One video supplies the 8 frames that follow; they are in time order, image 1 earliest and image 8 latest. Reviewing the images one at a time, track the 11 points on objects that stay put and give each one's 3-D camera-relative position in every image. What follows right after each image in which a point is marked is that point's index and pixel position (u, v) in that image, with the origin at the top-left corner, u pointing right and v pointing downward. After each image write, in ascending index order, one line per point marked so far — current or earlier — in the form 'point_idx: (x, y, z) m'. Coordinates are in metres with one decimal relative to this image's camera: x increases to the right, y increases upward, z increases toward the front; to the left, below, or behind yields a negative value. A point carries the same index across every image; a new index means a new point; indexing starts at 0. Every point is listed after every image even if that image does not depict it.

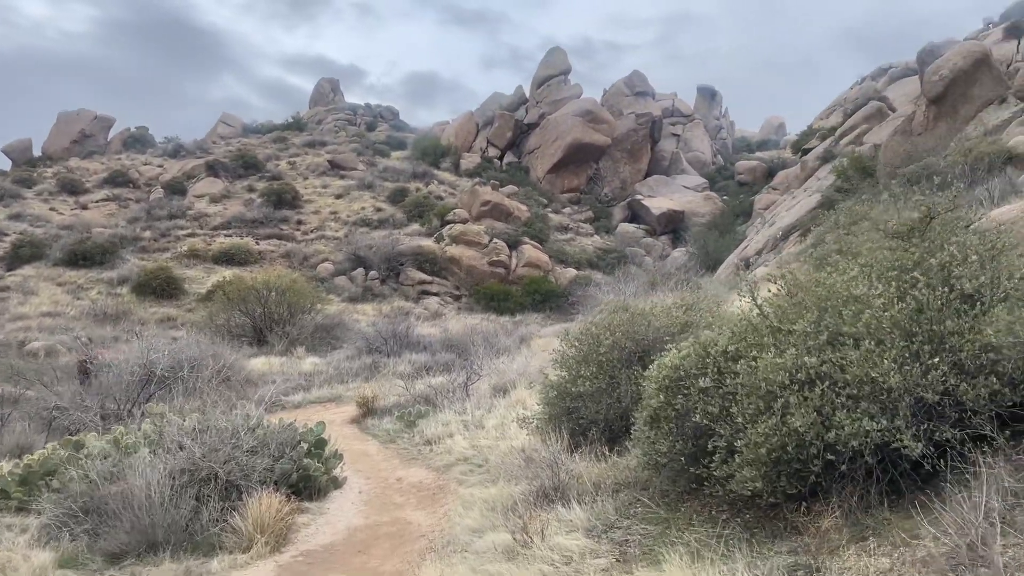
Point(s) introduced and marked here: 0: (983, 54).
0: (+10.2, +5.1, +17.7) m
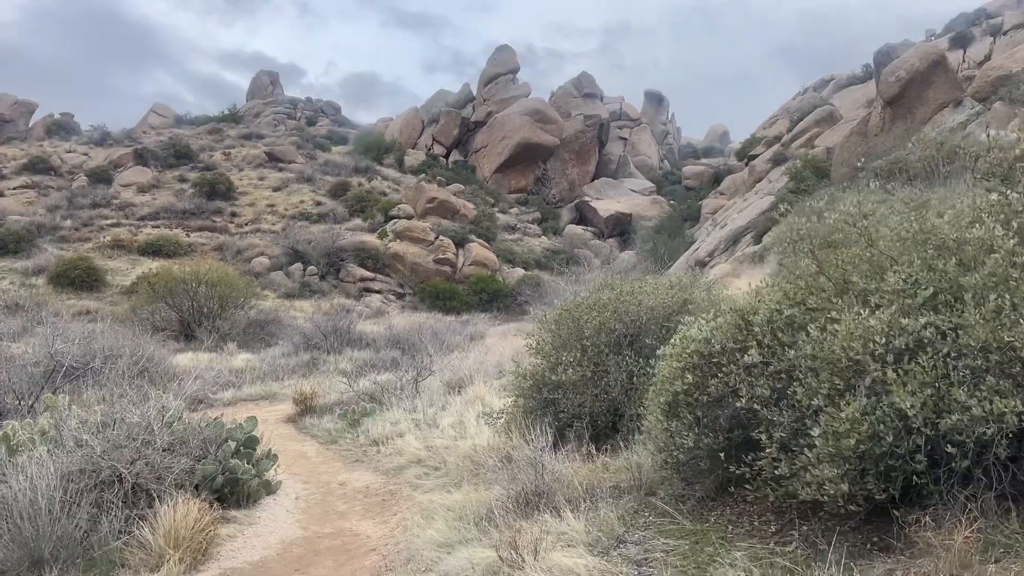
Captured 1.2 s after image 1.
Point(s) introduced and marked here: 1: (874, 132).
0: (+9.2, +5.0, +17.7) m
1: (+8.1, +3.5, +18.4) m
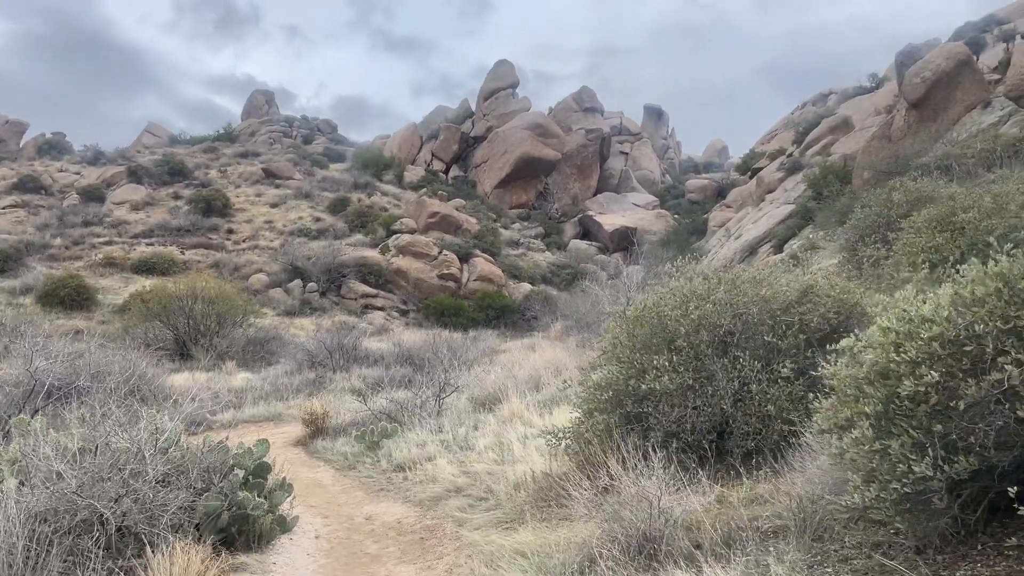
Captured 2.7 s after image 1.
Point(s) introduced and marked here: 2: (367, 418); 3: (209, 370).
0: (+9.4, +4.8, +17.0) m
1: (+8.3, +3.3, +17.7) m
2: (-1.5, -1.3, +8.3) m
3: (-5.1, -1.4, +13.8) m
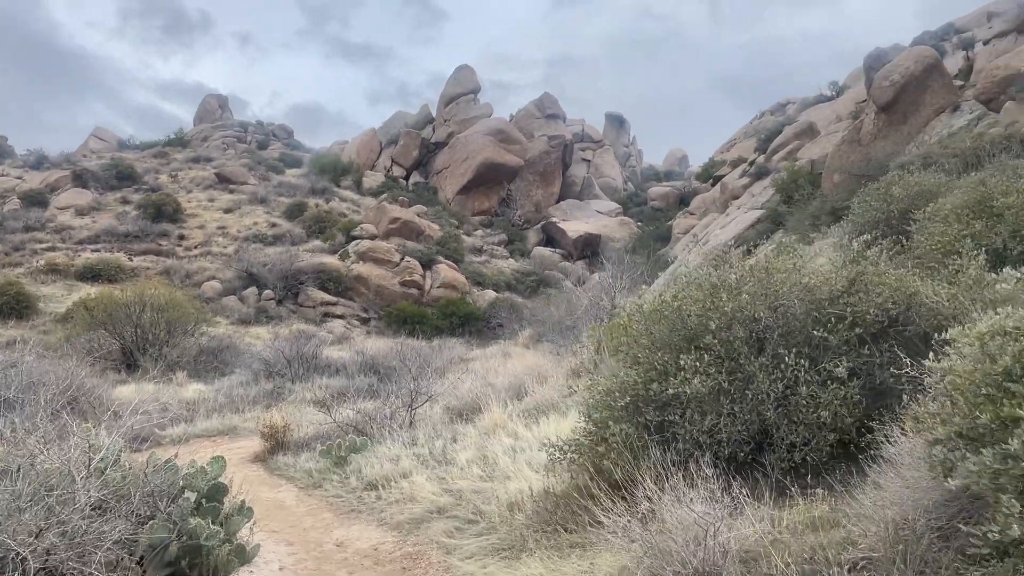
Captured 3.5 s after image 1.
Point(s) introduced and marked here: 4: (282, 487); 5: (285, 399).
0: (+8.7, +4.7, +16.9) m
1: (+7.6, +3.2, +17.6) m
2: (-1.7, -1.3, +7.6) m
3: (-5.6, -1.5, +12.9) m
4: (-1.8, -1.5, +6.2) m
5: (-2.9, -1.4, +10.6) m
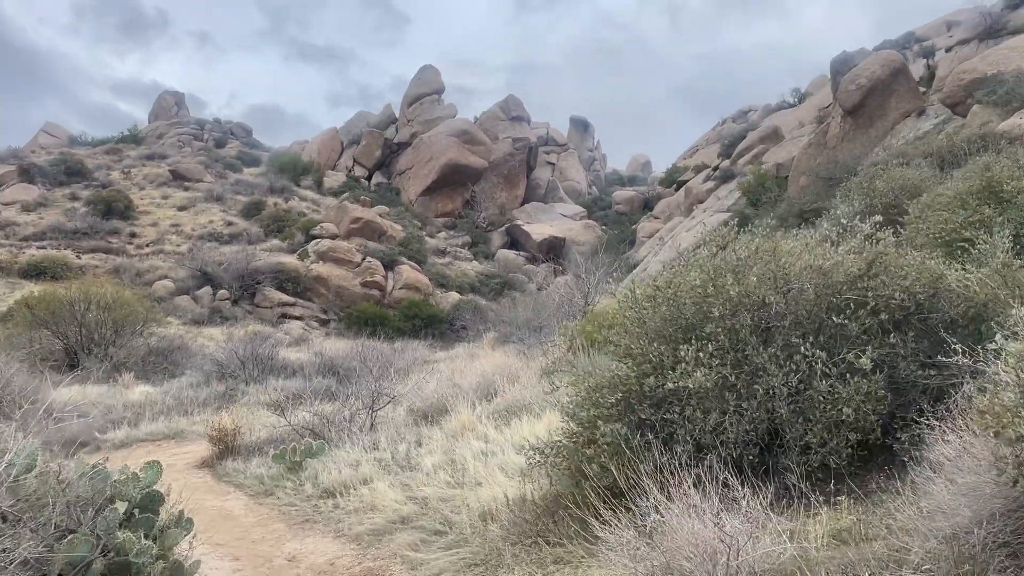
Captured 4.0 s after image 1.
0: (+8.0, +4.6, +16.9) m
1: (+6.9, +3.1, +17.5) m
2: (-2.0, -1.3, +7.1) m
3: (-6.1, -1.4, +12.2) m
4: (-2.0, -1.4, +5.7) m
5: (-3.3, -1.4, +10.0) m
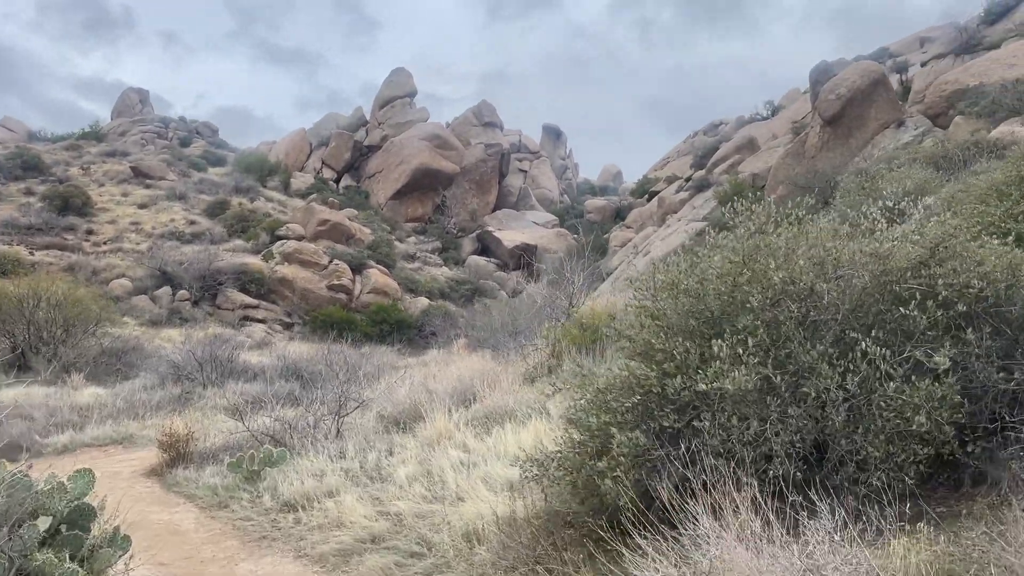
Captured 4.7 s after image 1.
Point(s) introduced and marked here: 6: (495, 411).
0: (+7.6, +4.4, +16.8) m
1: (+6.3, +2.9, +17.3) m
2: (-2.1, -1.2, +6.5) m
3: (-6.5, -1.4, +11.5) m
4: (-2.1, -1.4, +5.1) m
5: (-3.6, -1.3, +9.4) m
6: (-0.1, -0.8, +5.6) m
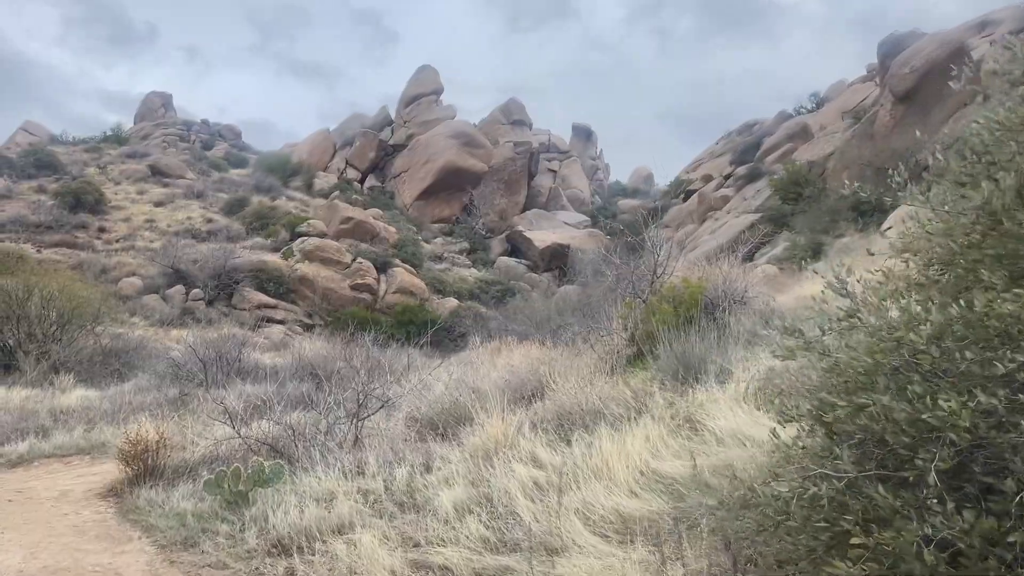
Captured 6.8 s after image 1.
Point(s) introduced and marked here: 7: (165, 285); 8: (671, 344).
0: (+8.3, +4.5, +15.1) m
1: (+7.1, +3.0, +15.6) m
2: (-1.7, -1.0, +5.0) m
3: (-5.9, -1.2, +10.1) m
4: (-1.7, -1.1, +3.6) m
5: (-3.1, -1.1, +7.9) m
6: (+0.3, -0.6, +4.0) m
7: (-8.1, +0.1, +19.1) m
8: (+0.9, -0.3, +4.6) m
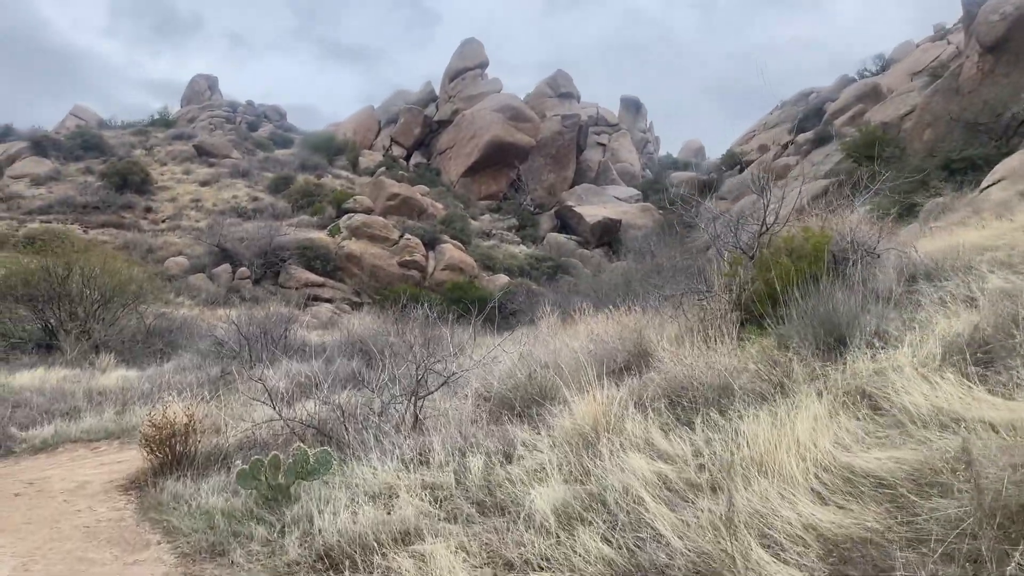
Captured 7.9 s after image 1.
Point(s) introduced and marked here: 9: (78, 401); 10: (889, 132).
0: (+9.2, +5.1, +13.7) m
1: (+8.0, +3.5, +14.3) m
2: (-1.2, -0.8, +4.3) m
3: (-5.2, -0.9, +9.6) m
4: (-1.3, -0.9, +2.9) m
5: (-2.5, -0.9, +7.3) m
6: (+0.7, -0.4, +3.2) m
7: (-6.9, +0.5, +18.7) m
8: (+1.3, -0.1, +3.8) m
9: (-3.8, -1.0, +7.2) m
10: (+7.6, +3.1, +16.3) m
